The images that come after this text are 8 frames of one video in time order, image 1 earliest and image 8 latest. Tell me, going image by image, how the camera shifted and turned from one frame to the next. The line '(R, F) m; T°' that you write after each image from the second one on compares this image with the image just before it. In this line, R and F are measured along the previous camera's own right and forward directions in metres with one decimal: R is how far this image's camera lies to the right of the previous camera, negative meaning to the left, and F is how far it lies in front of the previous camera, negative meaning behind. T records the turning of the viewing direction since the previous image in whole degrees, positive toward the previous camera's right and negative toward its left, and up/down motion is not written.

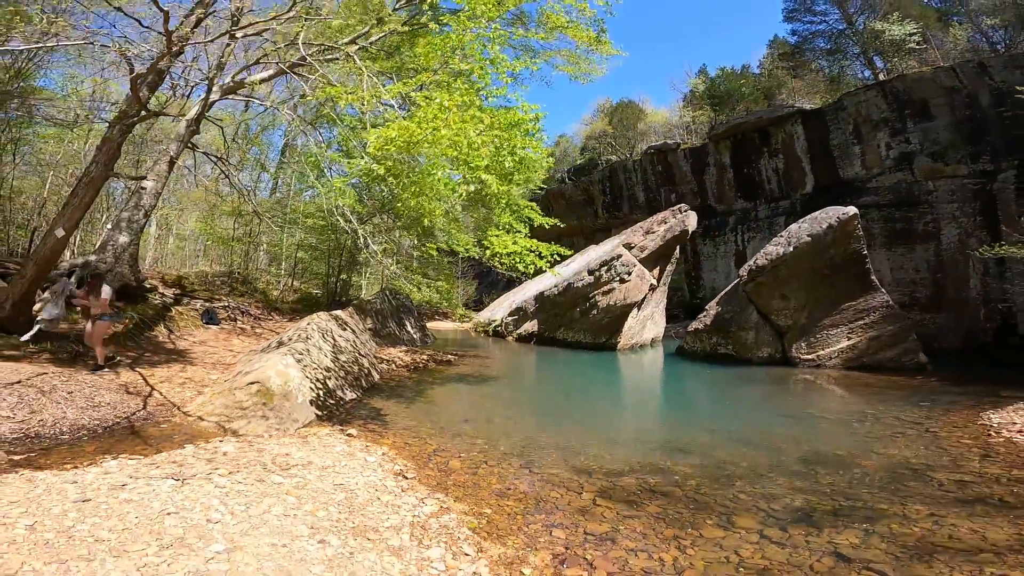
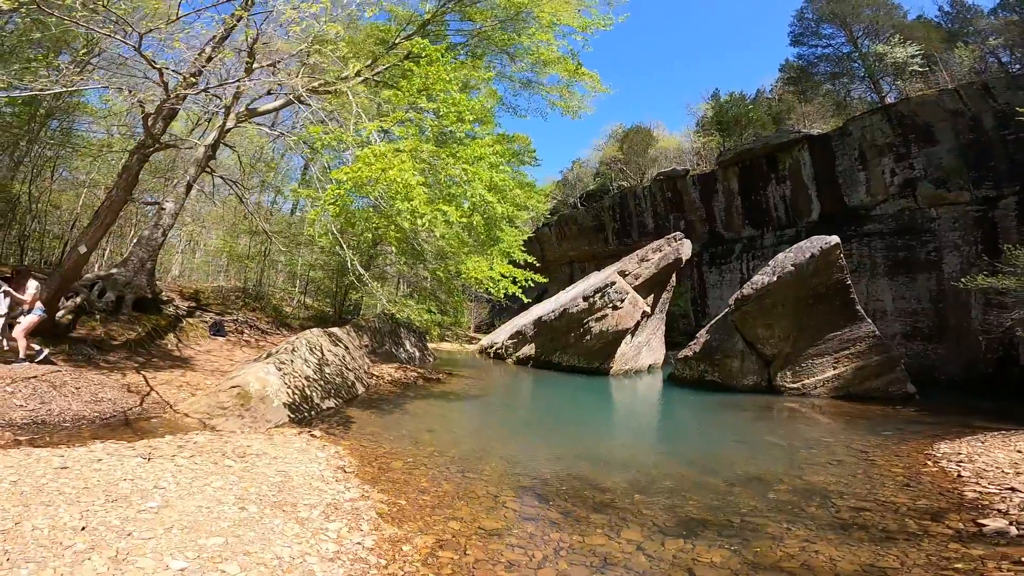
(+1.0, -0.6) m; -4°
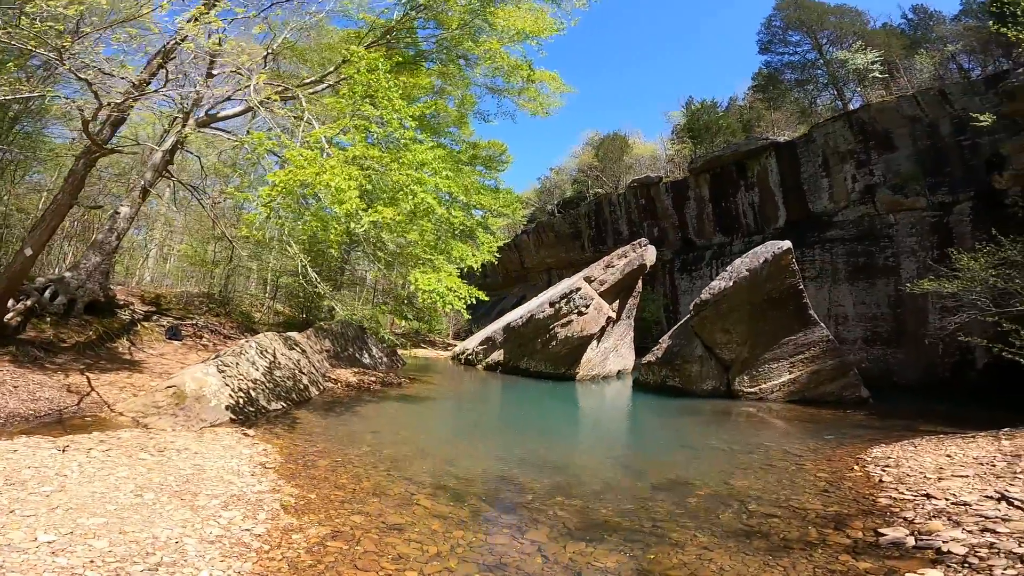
(+0.8, -0.2) m; +1°
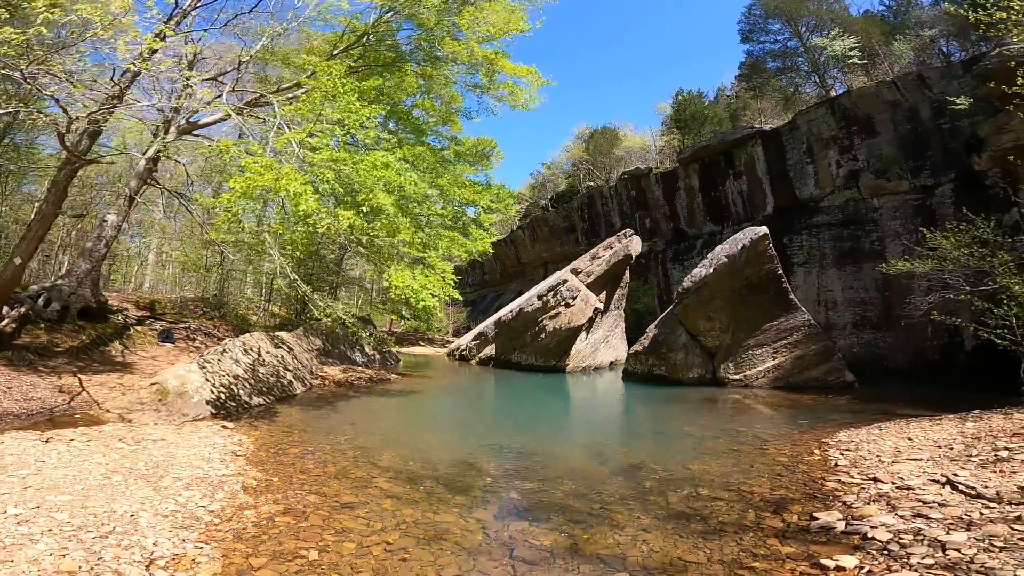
(+0.6, -0.3) m; -1°
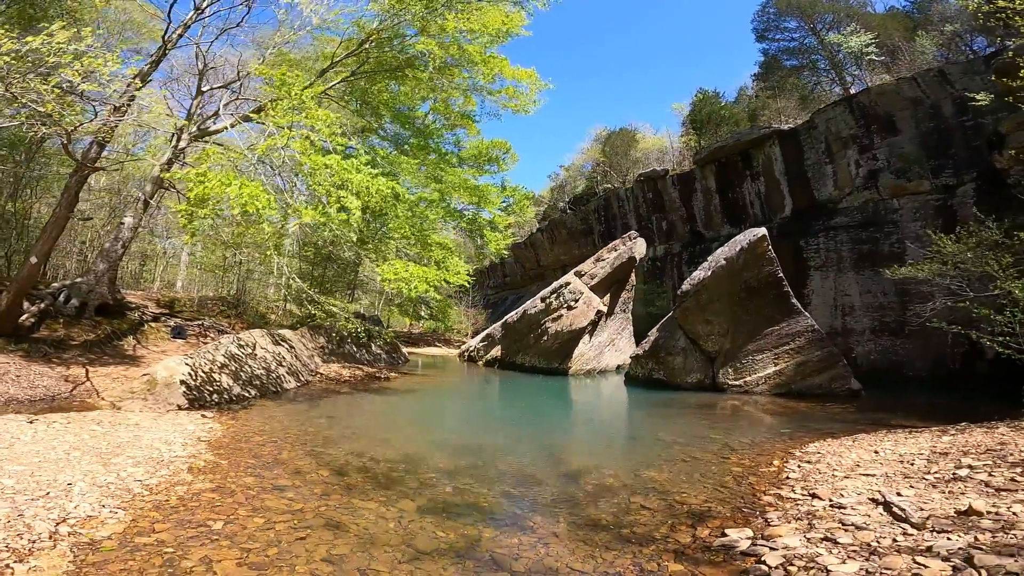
(+1.1, -0.1) m; -5°
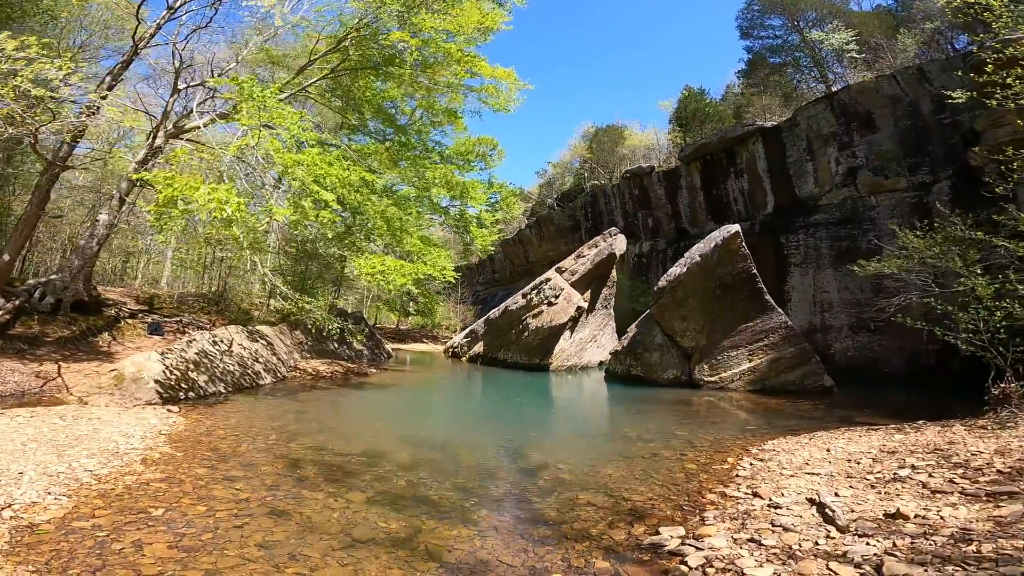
(+0.5, -0.1) m; 0°
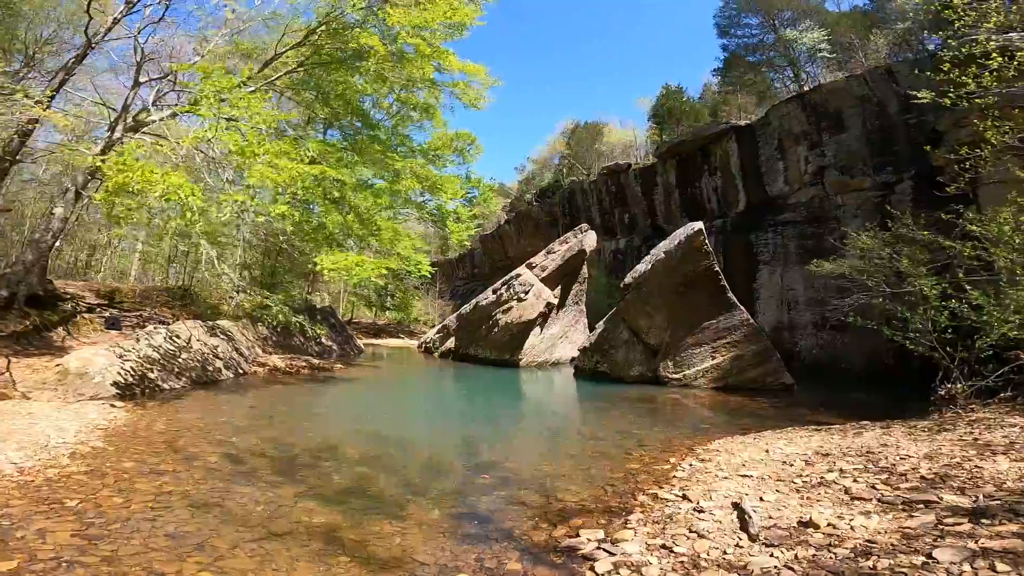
(+0.6, 0.0) m; +1°
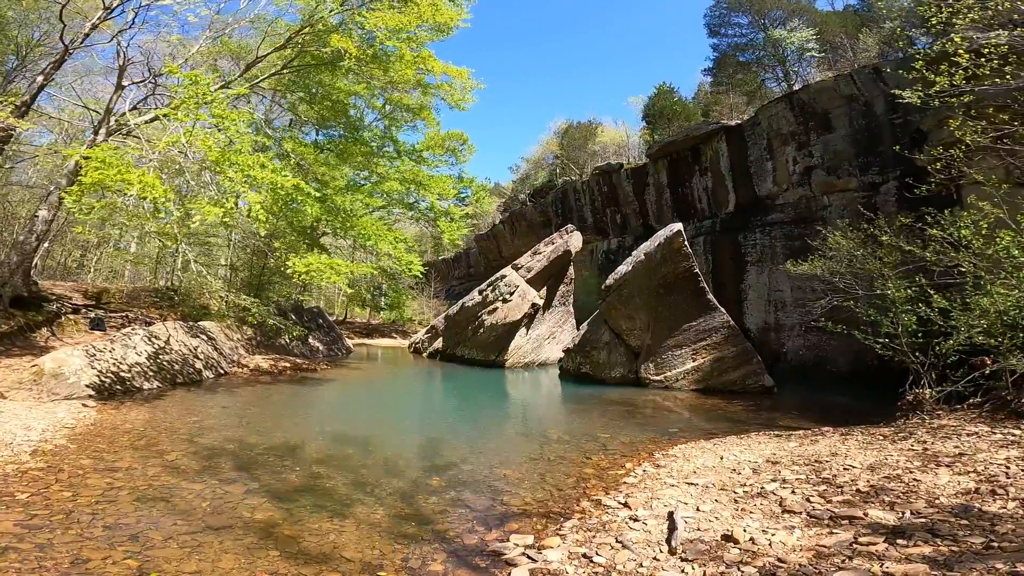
(+0.6, -0.1) m; -1°
